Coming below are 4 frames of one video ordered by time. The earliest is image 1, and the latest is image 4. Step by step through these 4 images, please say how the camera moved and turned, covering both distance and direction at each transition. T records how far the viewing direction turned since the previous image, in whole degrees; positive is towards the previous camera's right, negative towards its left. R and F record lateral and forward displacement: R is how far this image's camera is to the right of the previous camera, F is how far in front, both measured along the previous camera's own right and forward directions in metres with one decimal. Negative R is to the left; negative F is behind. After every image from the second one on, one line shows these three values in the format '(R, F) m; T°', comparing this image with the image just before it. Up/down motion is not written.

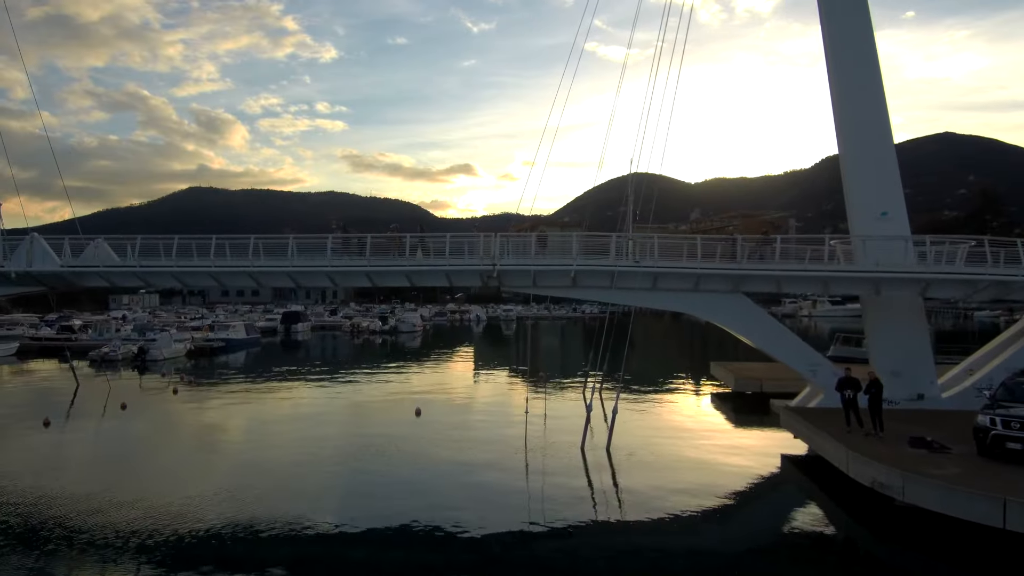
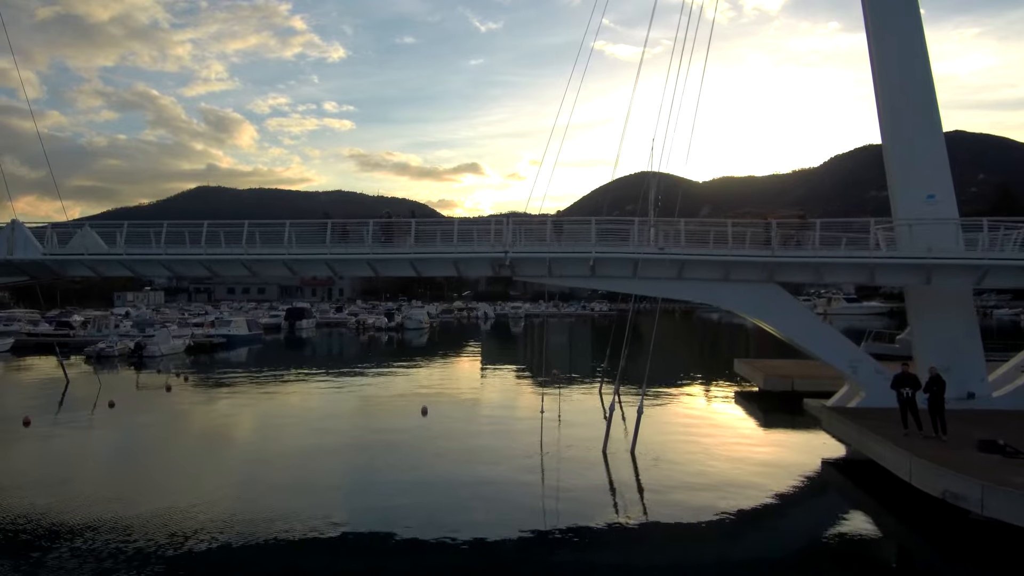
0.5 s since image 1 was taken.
(-0.1, +1.1) m; -1°
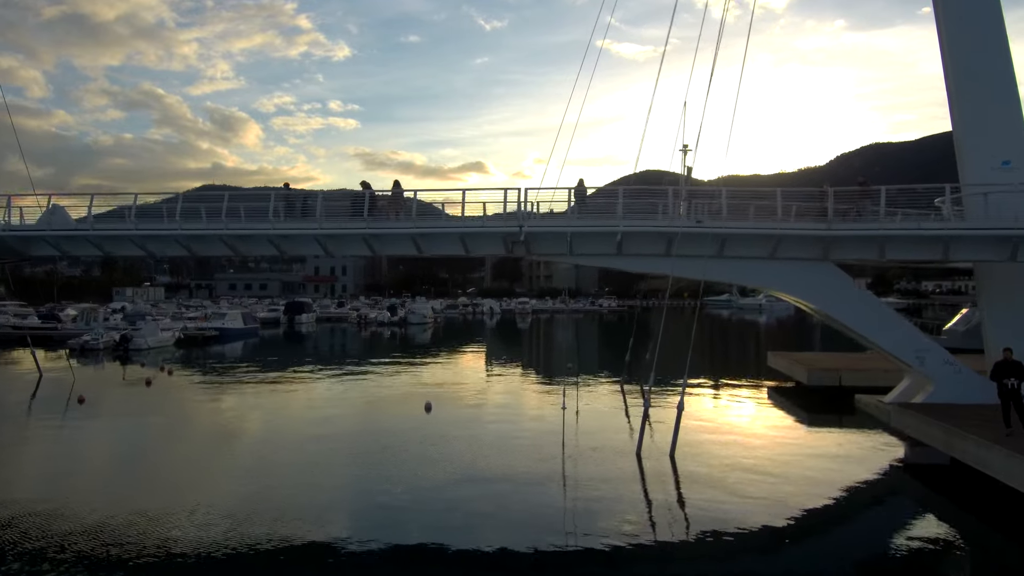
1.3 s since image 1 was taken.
(-0.2, +1.6) m; 0°
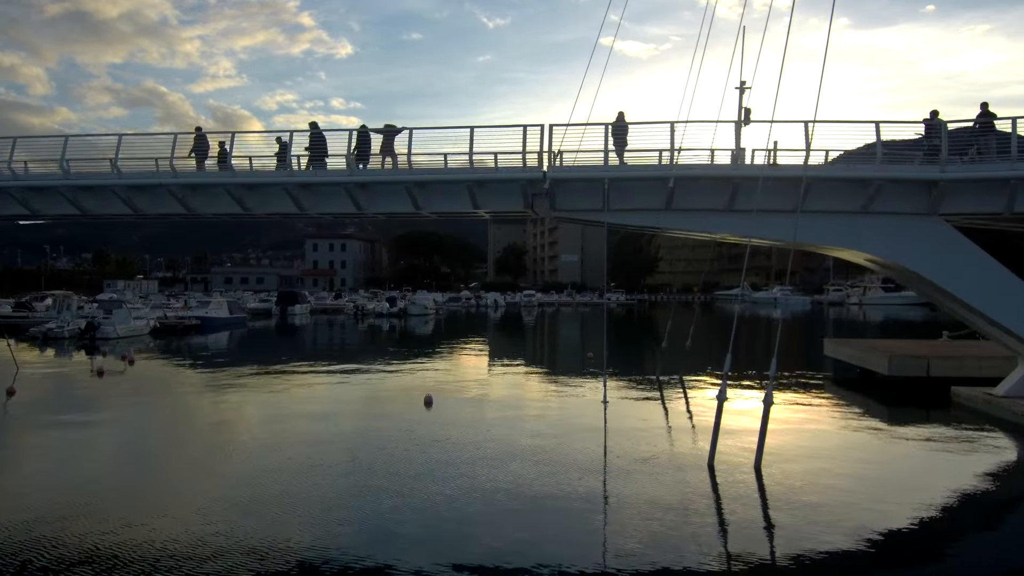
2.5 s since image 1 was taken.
(-0.3, +2.3) m; 0°
